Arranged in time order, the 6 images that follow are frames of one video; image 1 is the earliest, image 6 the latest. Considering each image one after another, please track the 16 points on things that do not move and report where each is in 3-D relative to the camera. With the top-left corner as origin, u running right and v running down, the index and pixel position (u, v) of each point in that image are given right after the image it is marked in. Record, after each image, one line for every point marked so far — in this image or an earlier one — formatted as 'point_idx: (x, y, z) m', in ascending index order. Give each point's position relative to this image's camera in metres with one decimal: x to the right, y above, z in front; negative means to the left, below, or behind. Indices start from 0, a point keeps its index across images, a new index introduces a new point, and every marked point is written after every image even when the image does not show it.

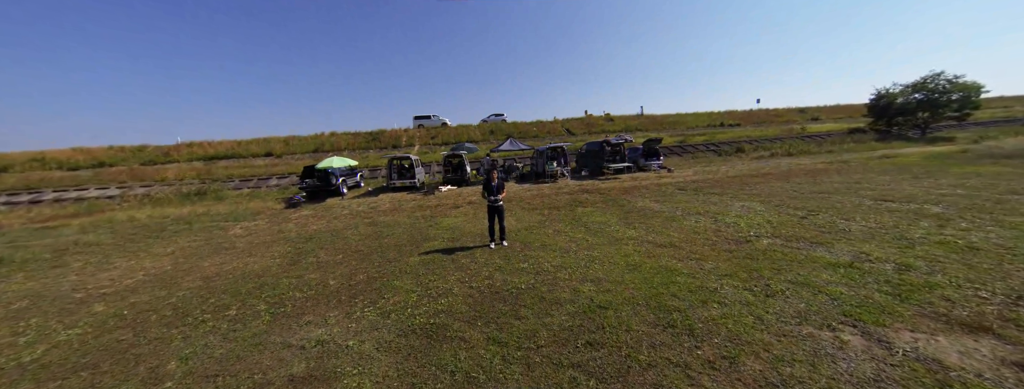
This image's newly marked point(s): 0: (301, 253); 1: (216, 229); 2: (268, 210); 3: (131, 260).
0: (-4.7, -1.3, +6.4) m
1: (-9.1, -1.1, +8.8) m
2: (-9.4, -0.6, +11.1) m
3: (-8.7, -1.5, +6.6) m
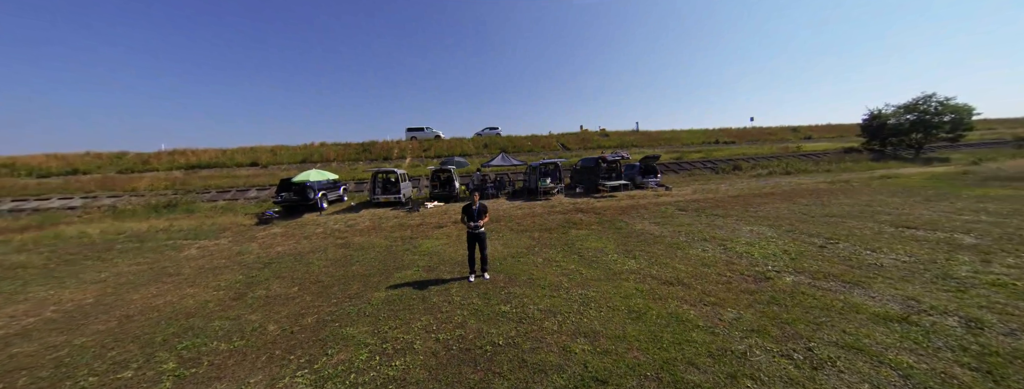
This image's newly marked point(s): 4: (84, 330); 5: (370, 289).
0: (-5.0, -1.7, +5.5) m
1: (-9.4, -1.5, +7.9) m
2: (-9.8, -1.1, +10.1) m
3: (-9.1, -1.9, +5.6) m
4: (-6.1, -1.9, +4.1) m
5: (-2.5, -1.7, +5.0) m
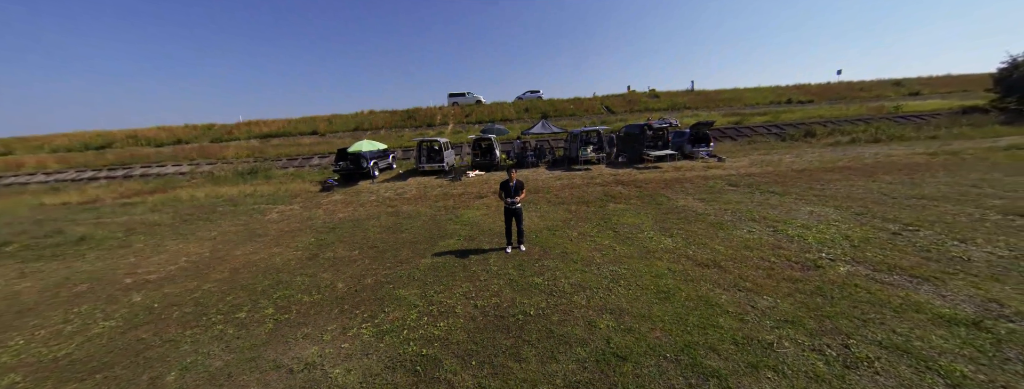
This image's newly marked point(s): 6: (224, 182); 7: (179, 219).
0: (-4.3, -1.2, +6.5) m
1: (-8.4, -0.6, +9.4) m
2: (-8.4, +0.1, +11.6) m
3: (-8.3, -1.2, +7.2) m
4: (-5.6, -1.5, +5.3) m
5: (-1.9, -1.2, +5.7) m
6: (-15.1, +0.7, +15.0) m
7: (-10.7, -0.8, +9.2) m
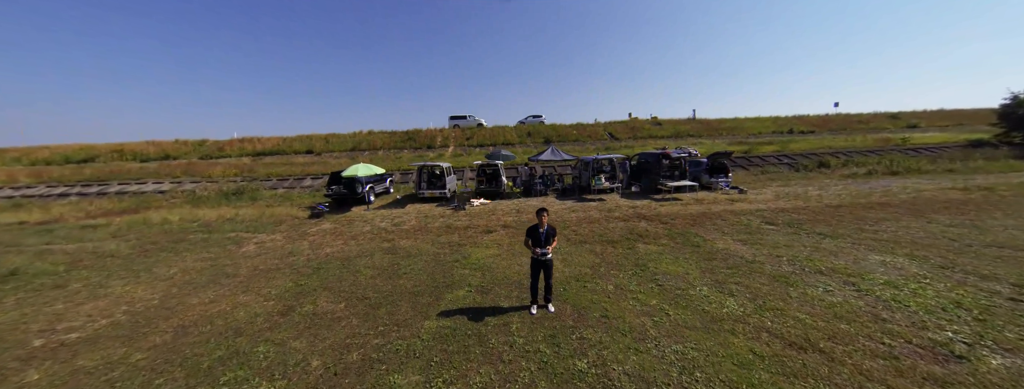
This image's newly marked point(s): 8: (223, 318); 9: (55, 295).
0: (-3.9, -1.8, +5.3) m
1: (-8.0, -1.4, +8.2) m
2: (-8.0, -0.9, +10.4) m
3: (-7.9, -1.9, +5.9) m
4: (-5.2, -2.1, +4.0) m
5: (-1.5, -1.9, +4.5) m
6: (-14.8, -0.4, +13.8) m
7: (-10.4, -1.5, +8.0) m
8: (-4.6, -2.0, +4.6) m
9: (-8.7, -1.9, +5.5) m
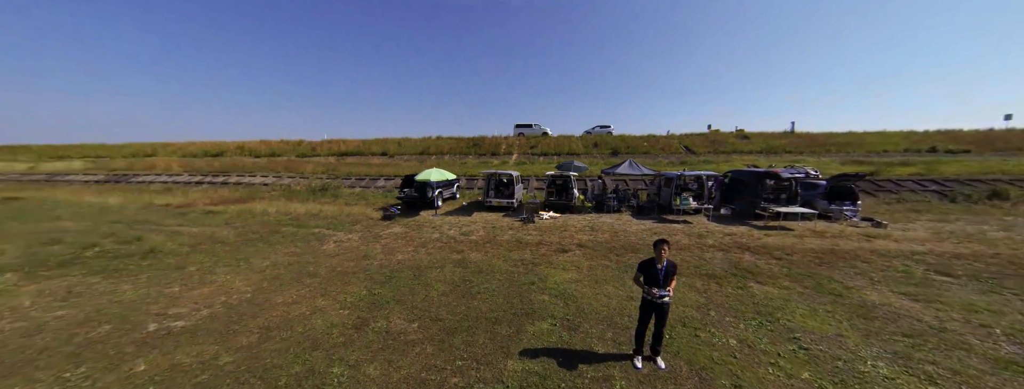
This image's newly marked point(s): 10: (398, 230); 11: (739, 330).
0: (-2.4, -1.9, +5.0) m
1: (-5.9, -1.3, +8.6) m
2: (-5.5, -0.9, +10.9) m
3: (-6.3, -1.7, +6.4) m
4: (-3.9, -2.1, +4.0) m
5: (-0.2, -2.1, +3.8) m
6: (-11.5, -0.1, +15.3) m
7: (-8.3, -1.3, +8.8) m
8: (-3.2, -2.0, +4.5) m
9: (-7.1, -1.8, +6.1) m
10: (-3.7, -1.2, +9.5) m
11: (+3.5, -2.1, +4.3) m
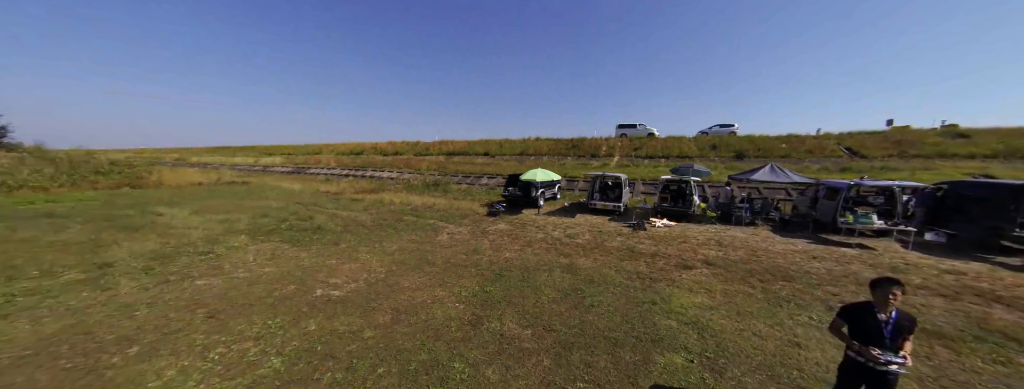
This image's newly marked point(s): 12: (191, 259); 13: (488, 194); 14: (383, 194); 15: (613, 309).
0: (-0.5, -1.9, +5.1) m
1: (-2.7, -1.2, +9.5) m
2: (-1.7, -0.8, +11.6) m
3: (-3.7, -1.5, +7.5) m
4: (-2.2, -1.9, +4.5) m
5: (+1.3, -2.2, +3.3) m
6: (-6.1, +0.3, +17.6) m
7: (-4.9, -1.0, +10.4) m
8: (-1.4, -1.9, +4.8) m
9: (-4.7, -1.5, +7.5) m
10: (-0.4, -1.1, +9.7) m
11: (+4.9, -2.3, +2.7) m
12: (-7.7, -1.6, +6.9) m
13: (-1.5, +0.1, +15.9) m
14: (-7.5, 0.0, +16.4) m
15: (+1.7, -1.9, +4.9) m
